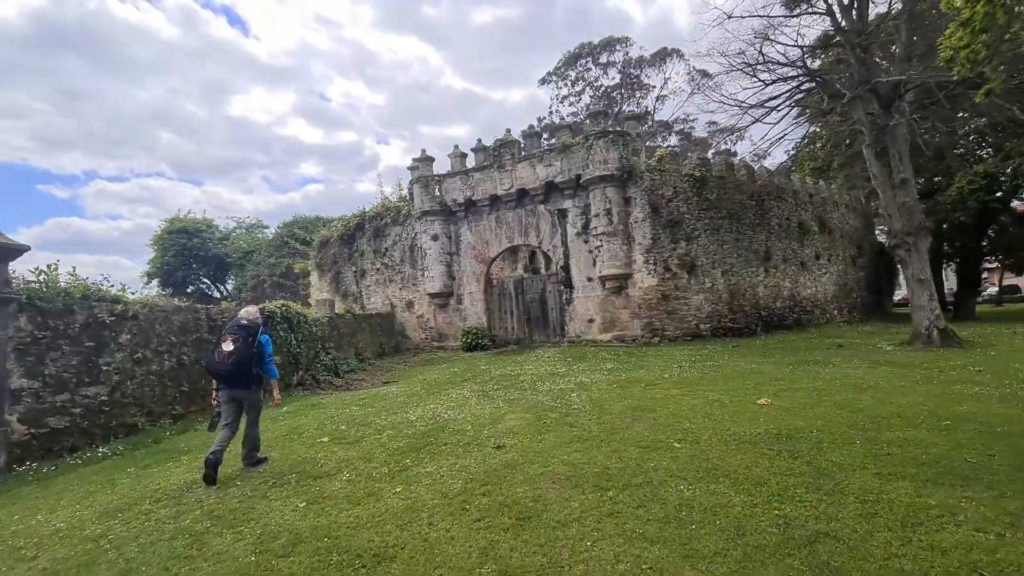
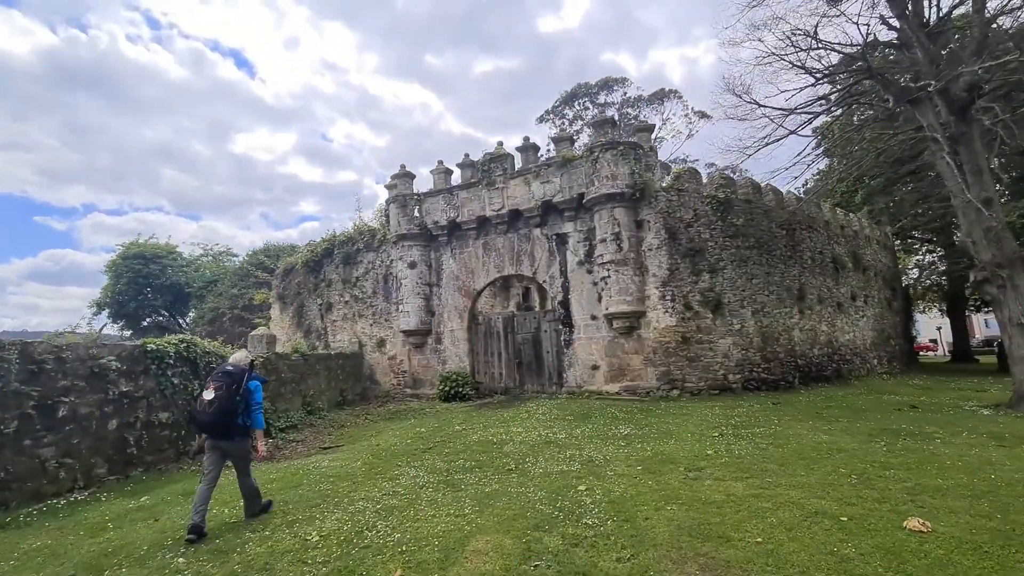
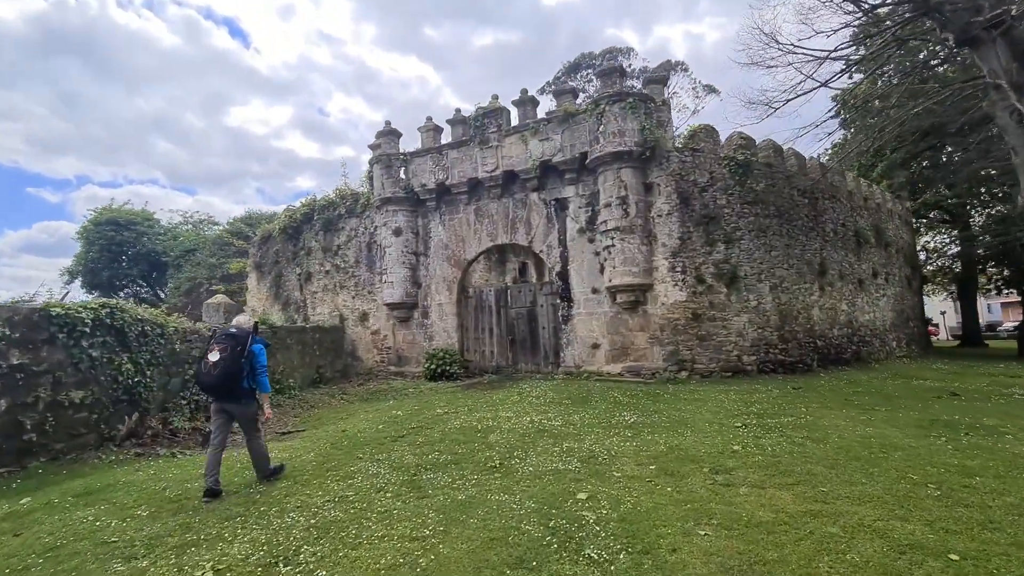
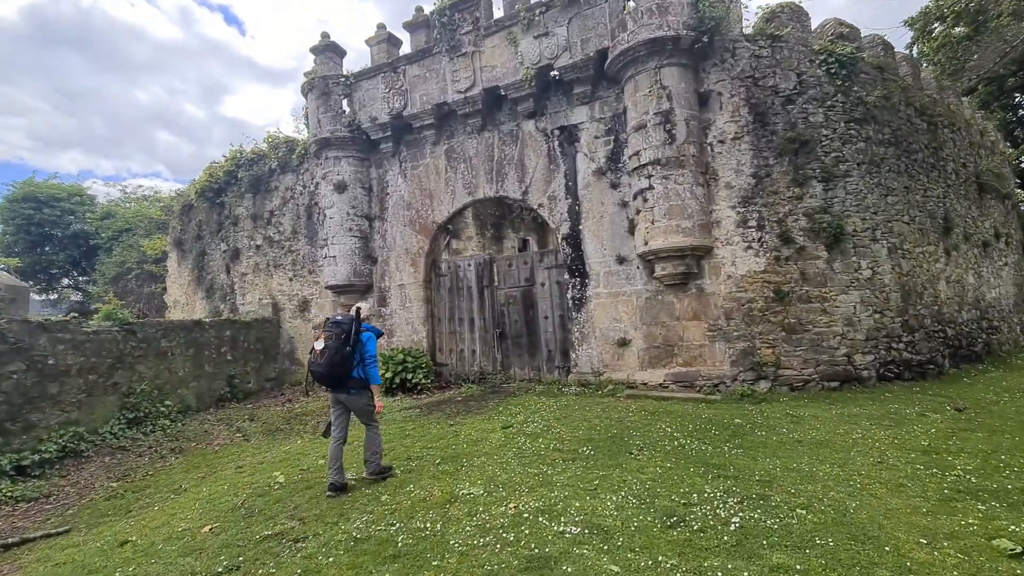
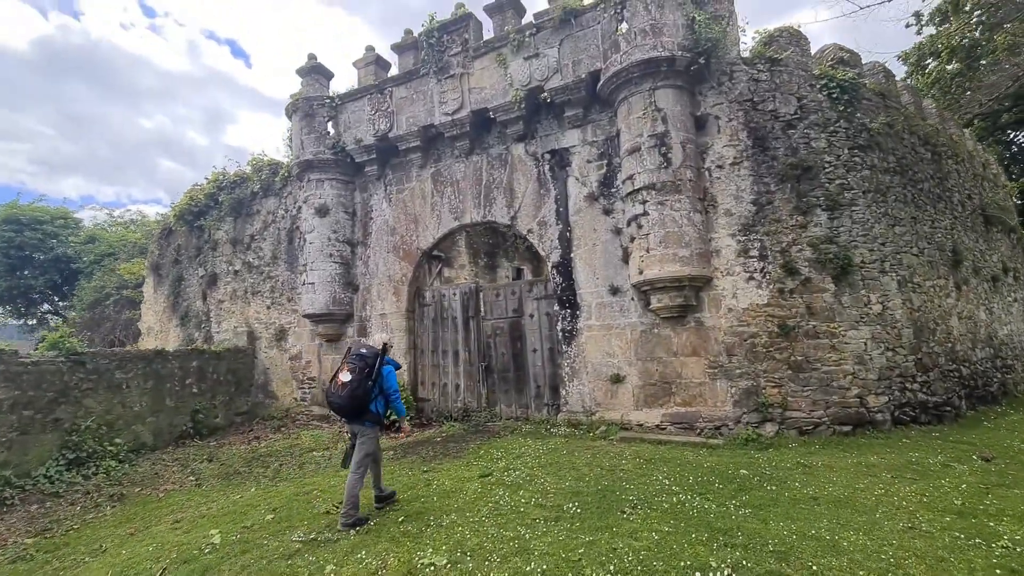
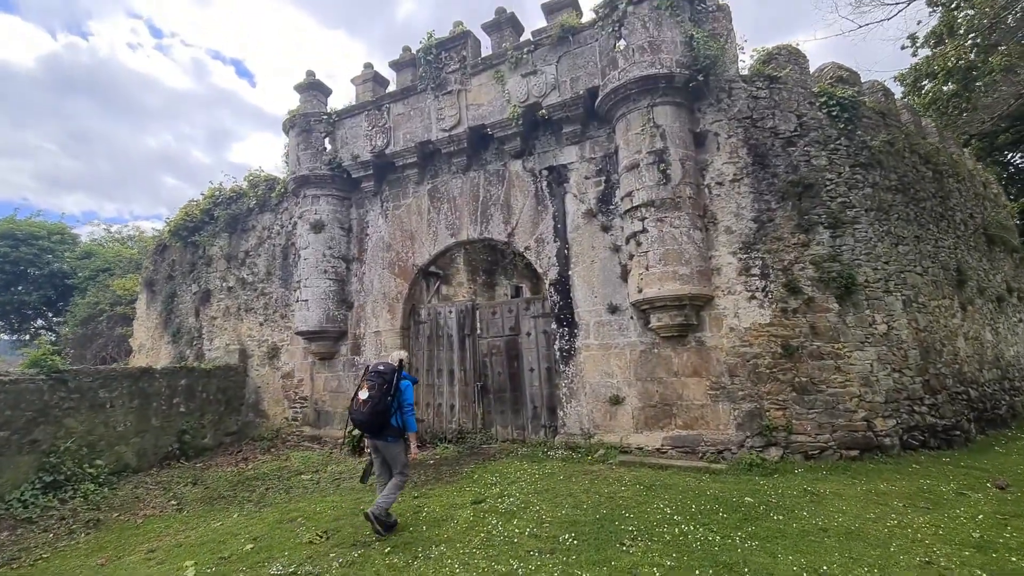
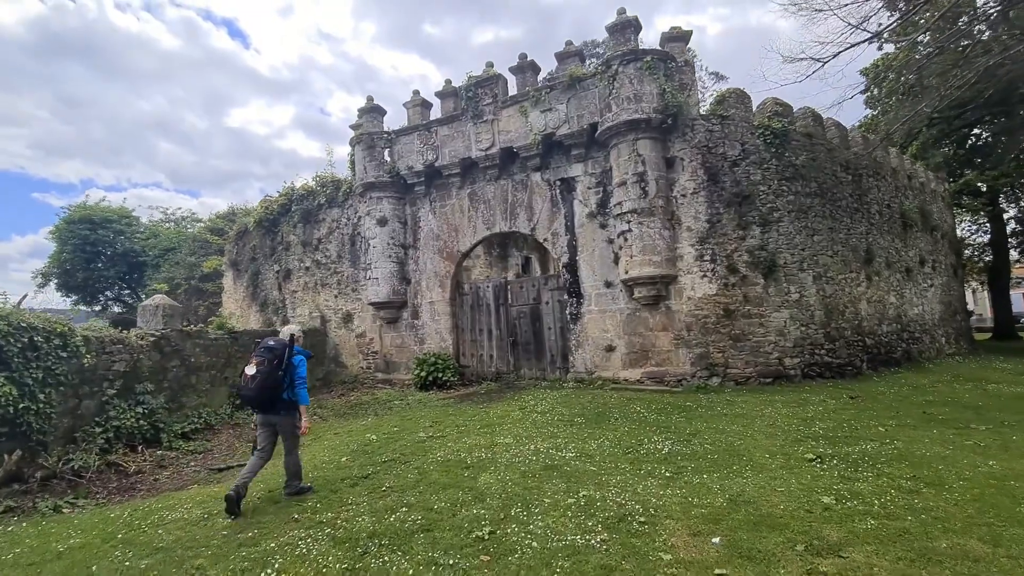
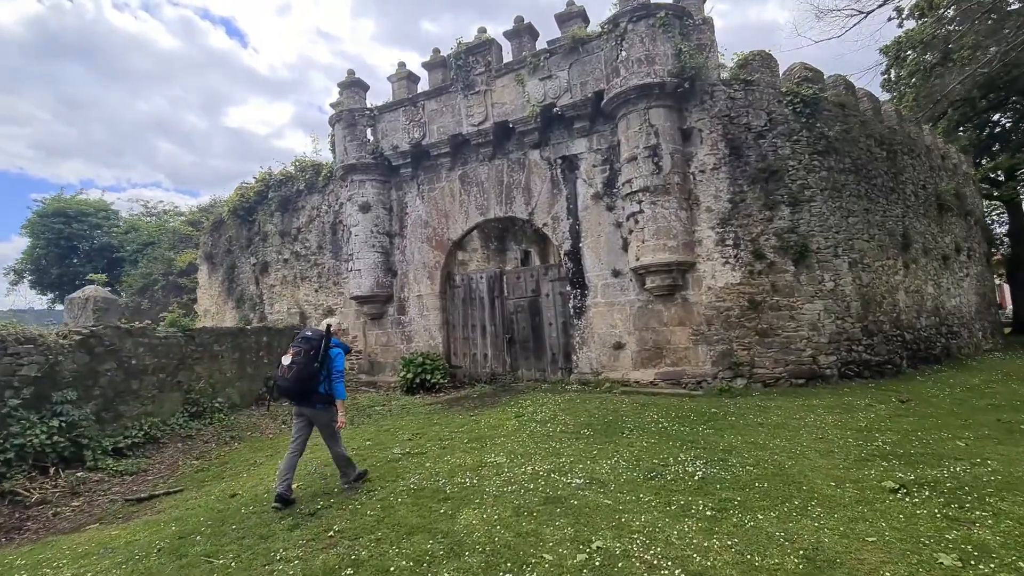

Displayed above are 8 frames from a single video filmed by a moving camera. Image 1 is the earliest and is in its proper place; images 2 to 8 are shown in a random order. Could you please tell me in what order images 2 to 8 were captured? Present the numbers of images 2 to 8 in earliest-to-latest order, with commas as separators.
2, 3, 7, 8, 4, 5, 6
